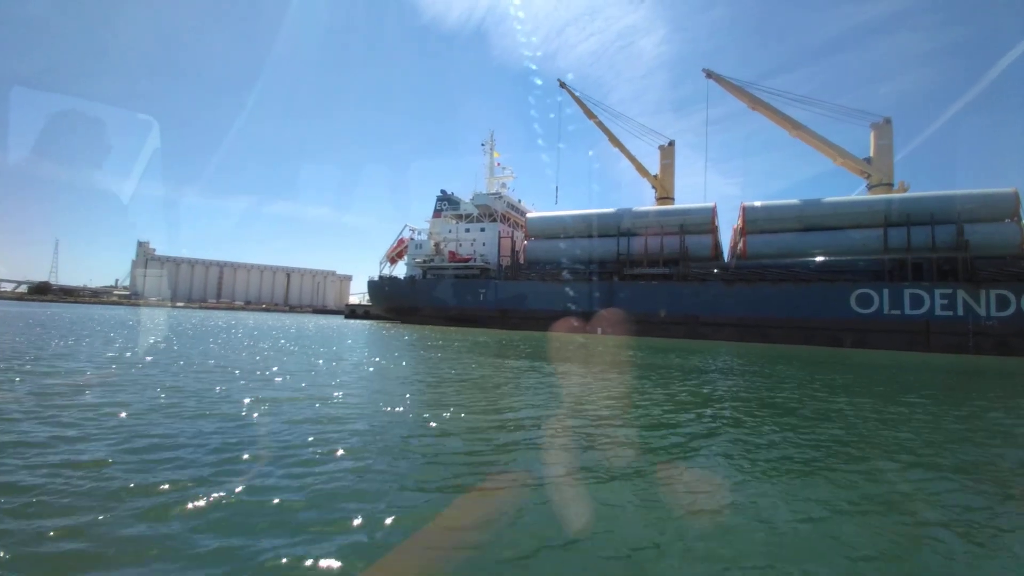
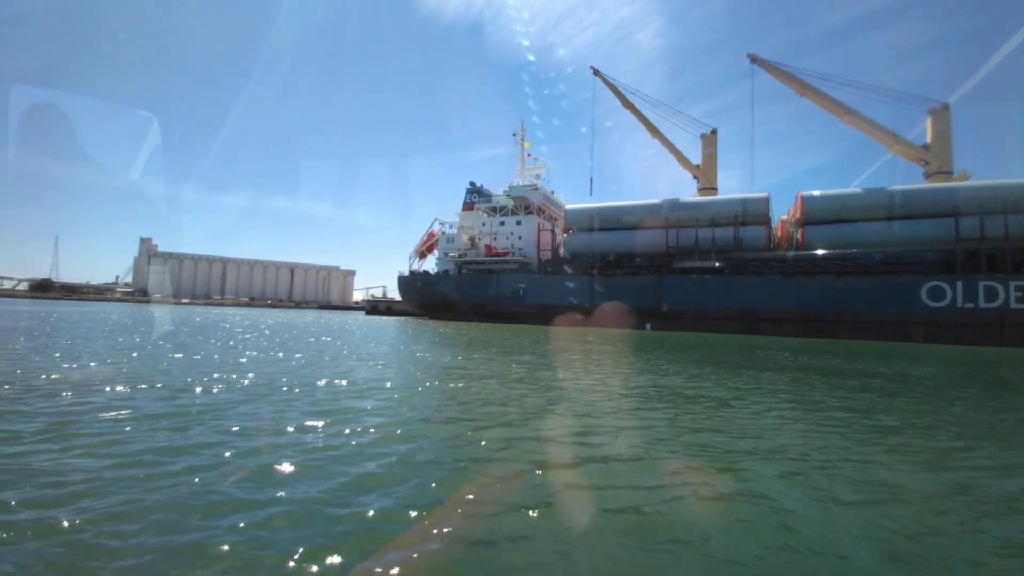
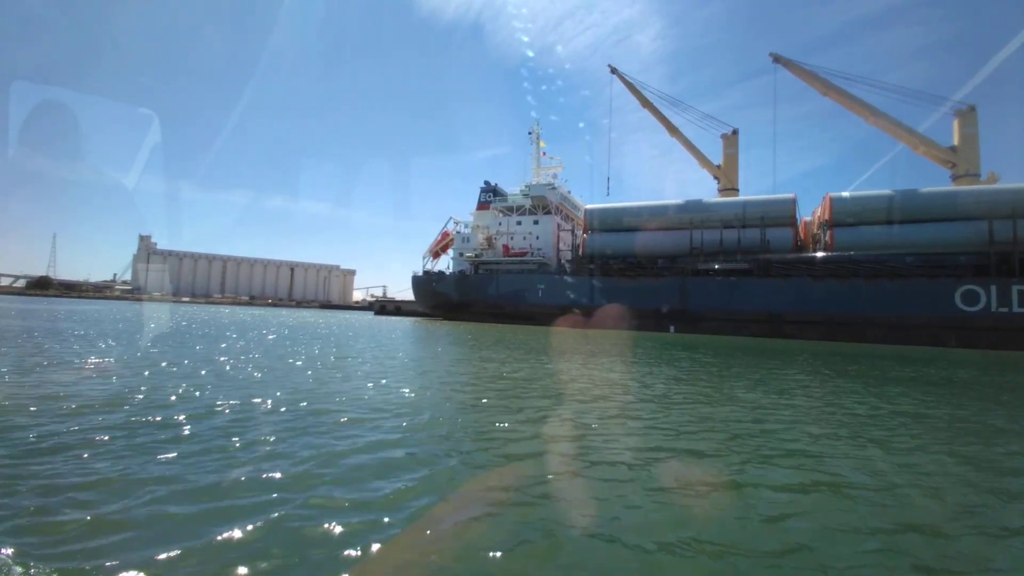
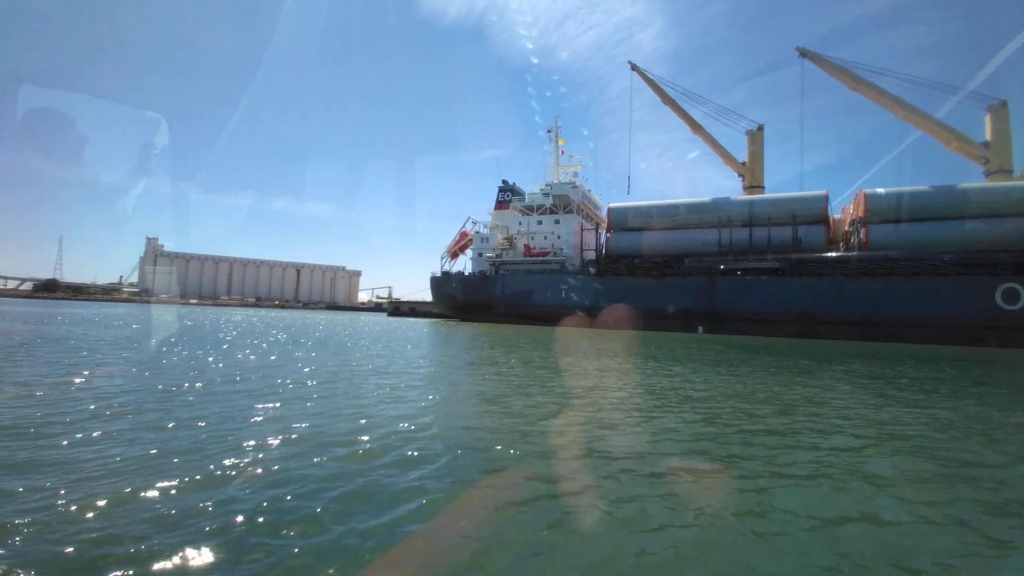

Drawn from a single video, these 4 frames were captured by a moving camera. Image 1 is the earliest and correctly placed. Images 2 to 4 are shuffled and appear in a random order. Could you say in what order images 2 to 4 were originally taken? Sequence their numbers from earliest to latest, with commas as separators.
2, 3, 4
